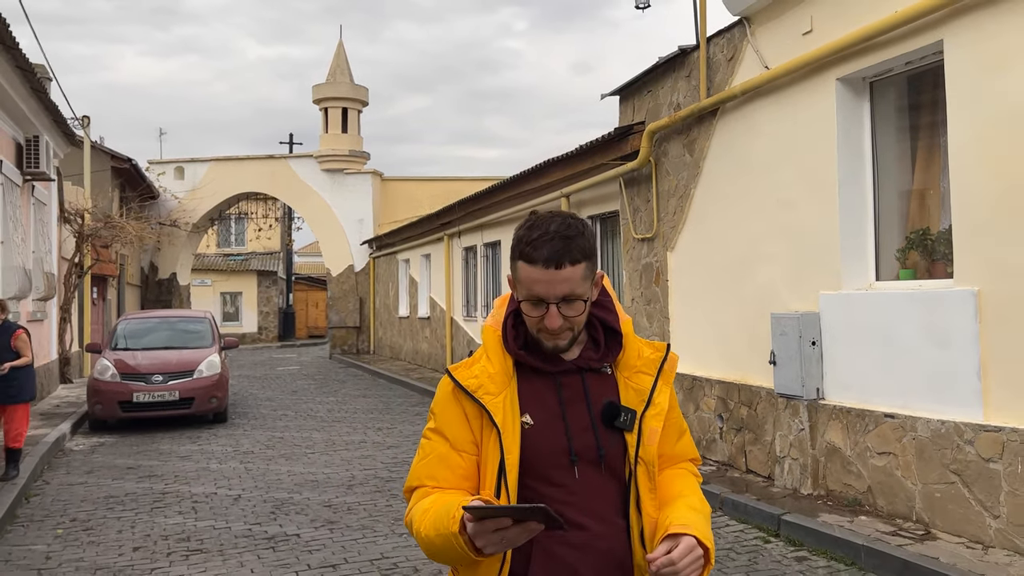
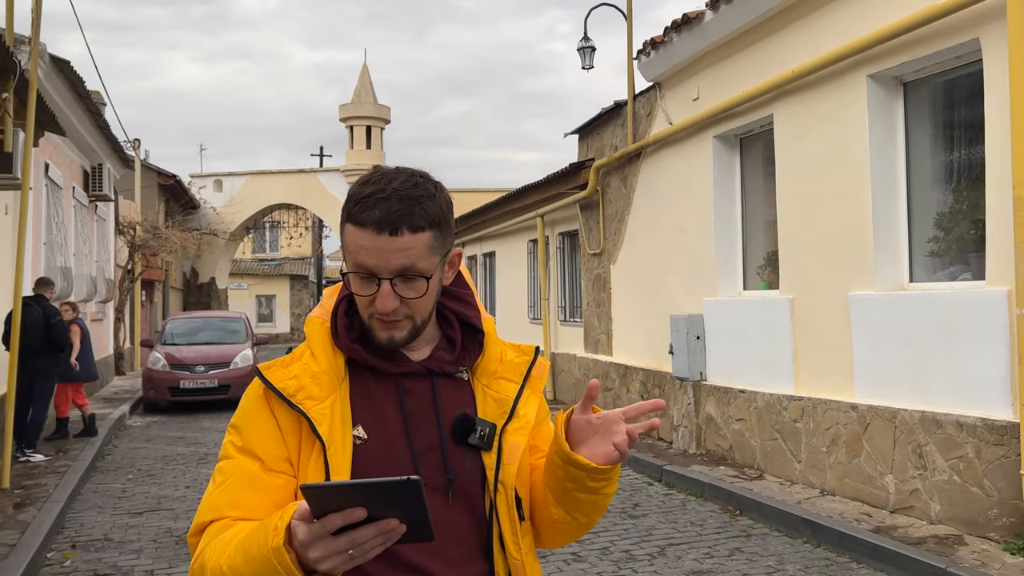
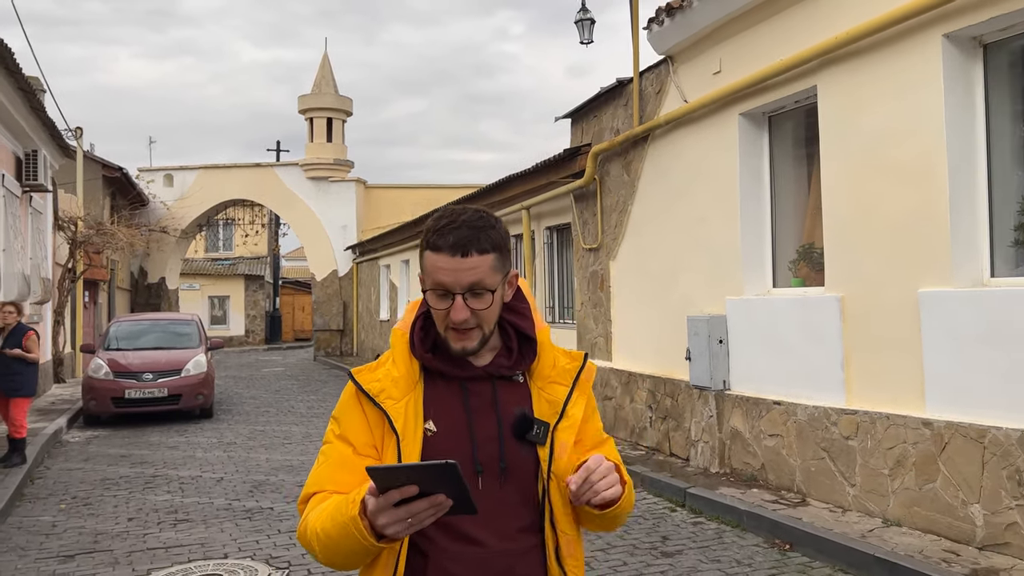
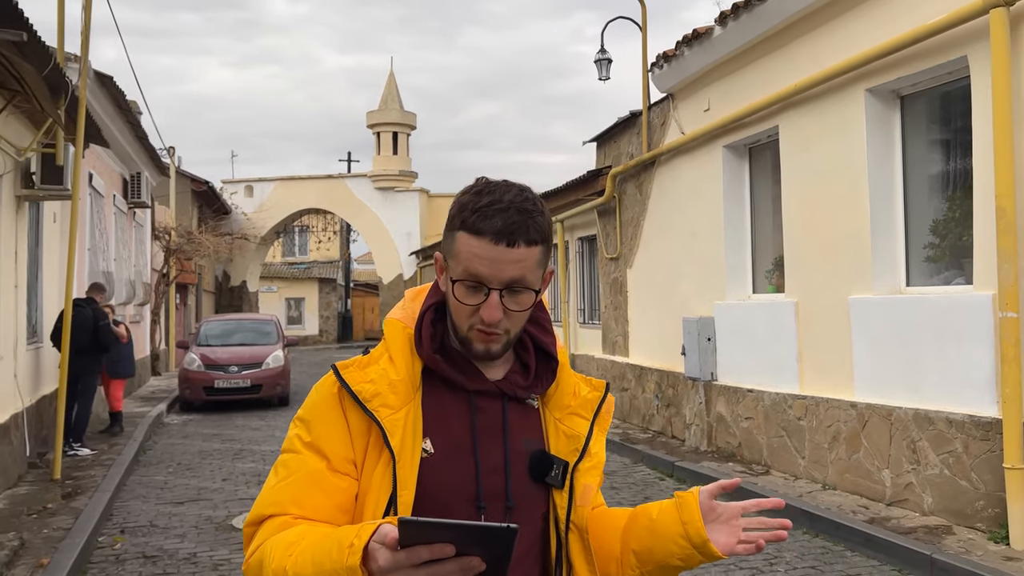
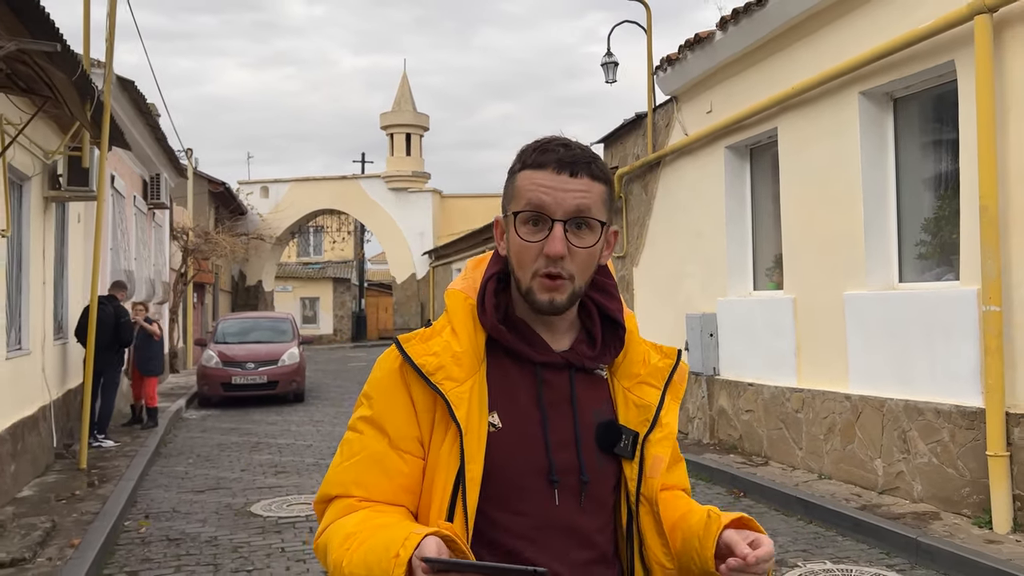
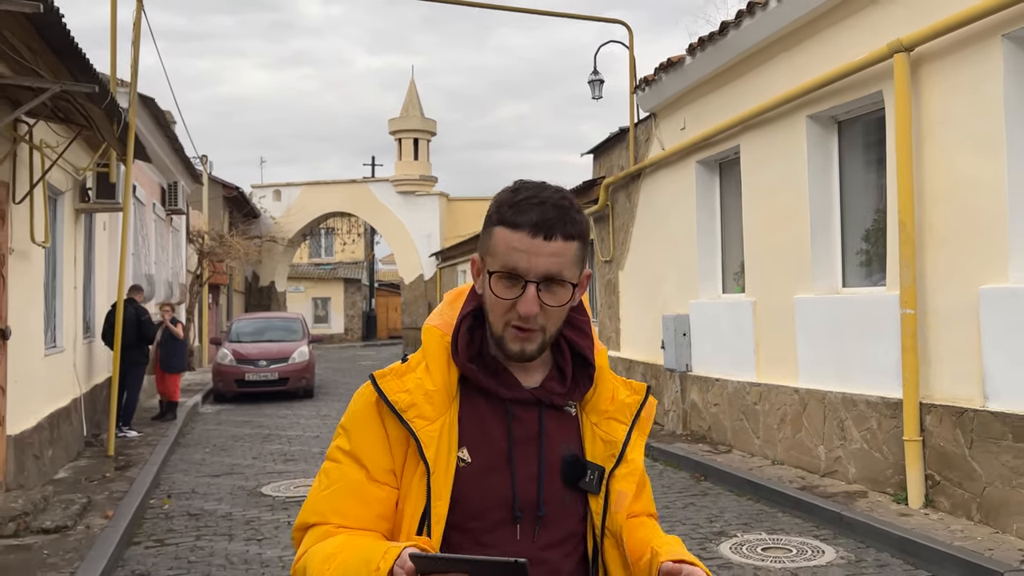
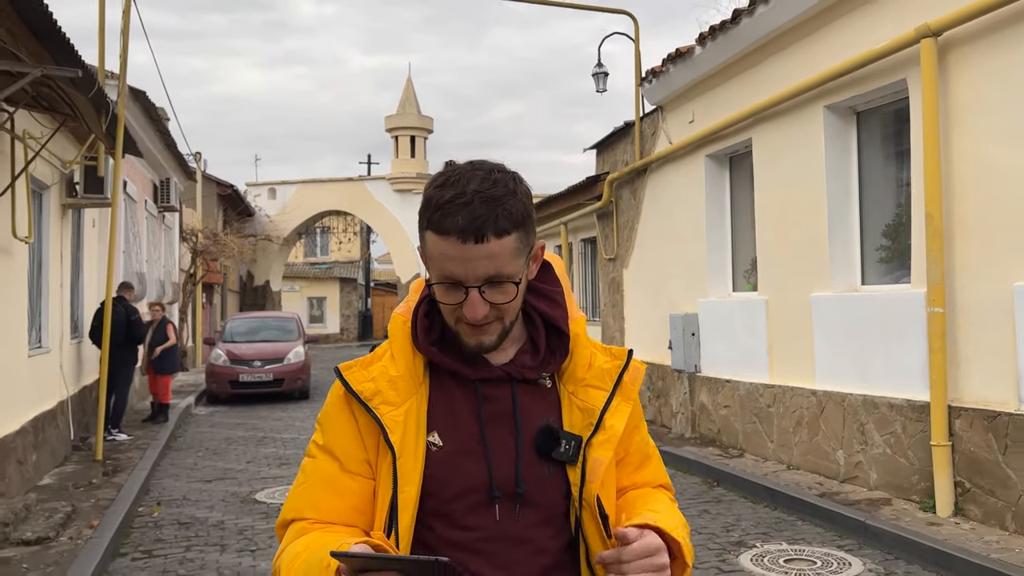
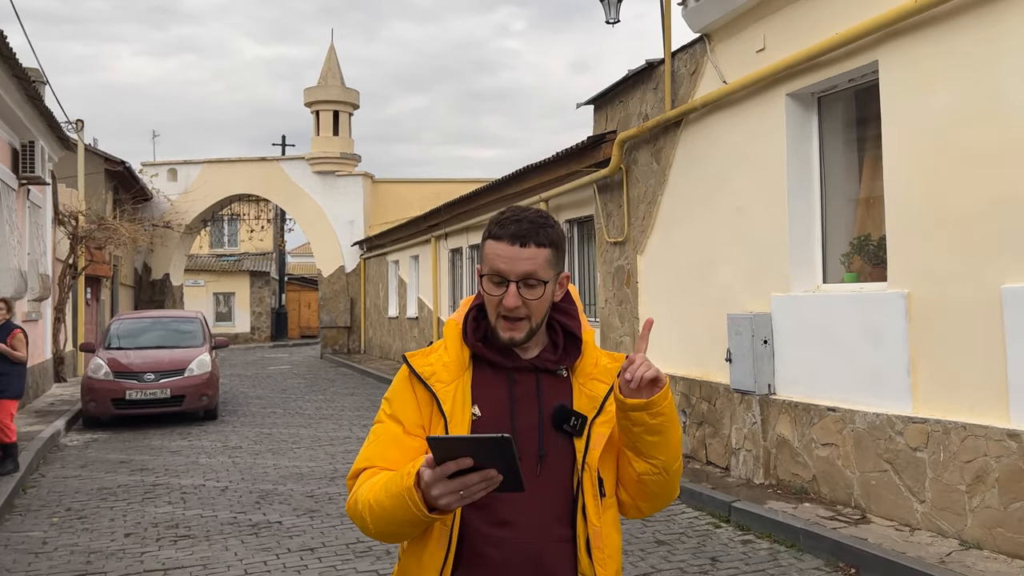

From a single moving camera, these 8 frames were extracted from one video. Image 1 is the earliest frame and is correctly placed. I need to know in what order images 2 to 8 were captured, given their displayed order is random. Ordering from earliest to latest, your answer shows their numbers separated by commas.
8, 3, 2, 4, 5, 7, 6
